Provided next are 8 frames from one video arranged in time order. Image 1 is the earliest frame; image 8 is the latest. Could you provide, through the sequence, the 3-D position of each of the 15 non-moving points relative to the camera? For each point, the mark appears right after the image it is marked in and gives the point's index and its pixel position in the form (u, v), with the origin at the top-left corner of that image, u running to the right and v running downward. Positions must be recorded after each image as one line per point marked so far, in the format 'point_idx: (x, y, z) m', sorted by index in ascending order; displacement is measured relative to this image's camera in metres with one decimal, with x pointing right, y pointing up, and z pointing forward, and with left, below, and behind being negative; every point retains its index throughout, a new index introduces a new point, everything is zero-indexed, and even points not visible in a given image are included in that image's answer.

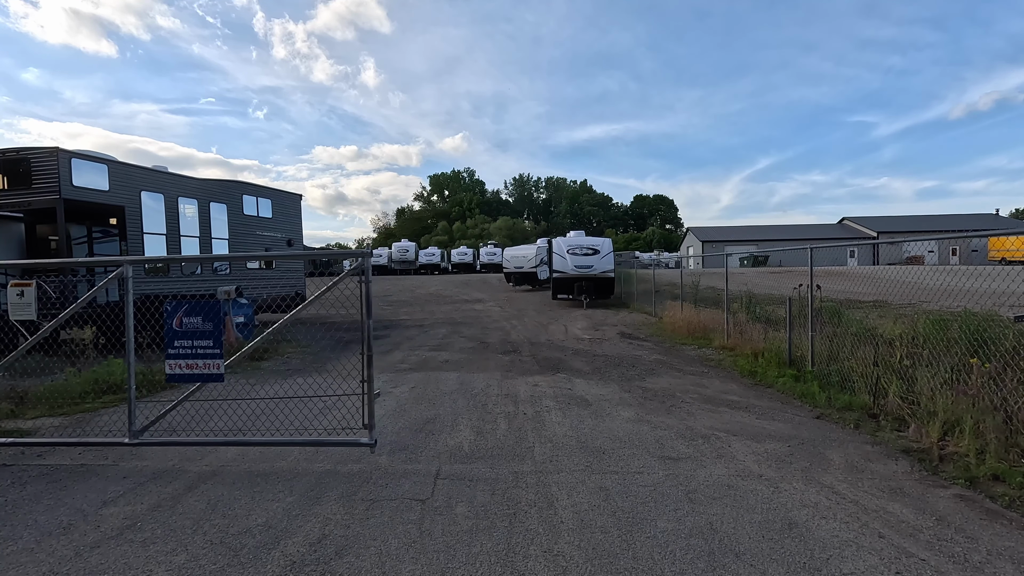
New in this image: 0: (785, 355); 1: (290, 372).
0: (+4.3, -1.0, +8.2) m
1: (-3.6, -1.4, +8.5) m
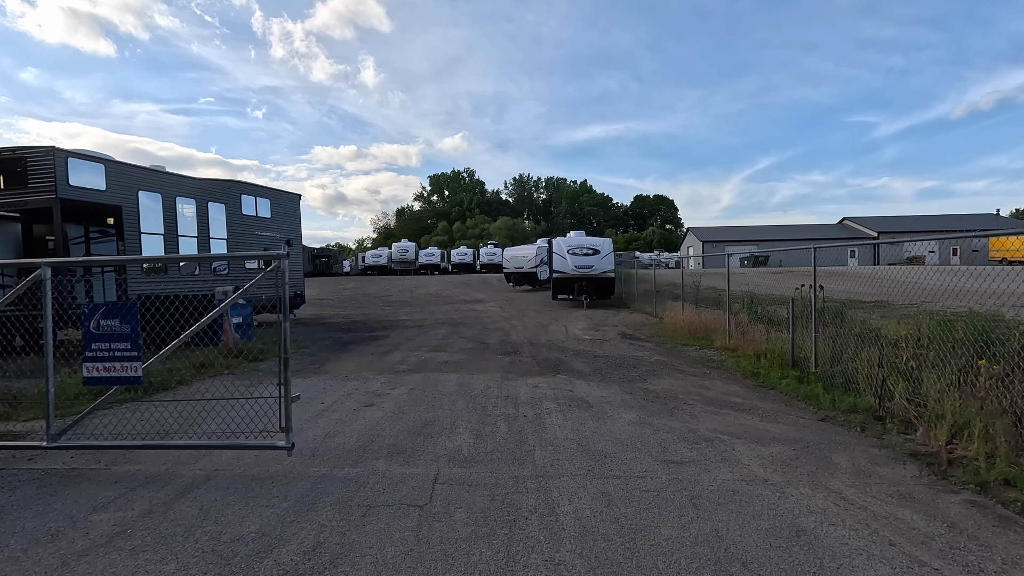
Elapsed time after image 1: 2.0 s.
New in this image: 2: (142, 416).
0: (+4.3, -1.1, +8.1) m
1: (-3.6, -1.4, +8.4) m
2: (-4.1, -1.4, +5.8) m
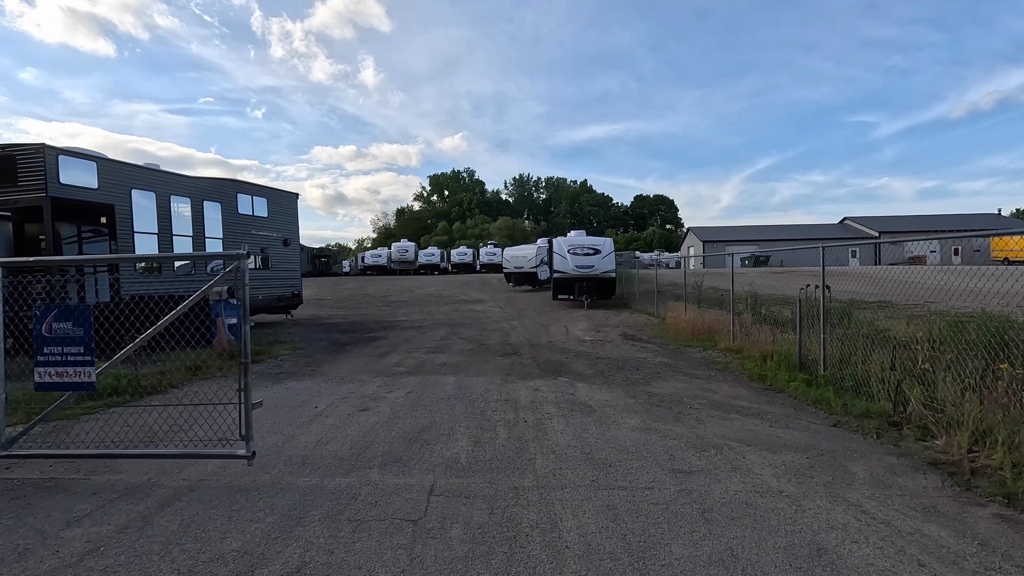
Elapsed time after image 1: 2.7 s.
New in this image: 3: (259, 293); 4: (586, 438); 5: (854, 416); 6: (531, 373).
0: (+4.3, -1.1, +7.9) m
1: (-3.6, -1.4, +8.2) m
2: (-4.1, -1.4, +5.6) m
3: (-7.5, -0.1, +15.5) m
4: (+0.7, -1.4, +5.0) m
5: (+3.6, -1.4, +5.6) m
6: (+0.3, -1.3, +8.2) m
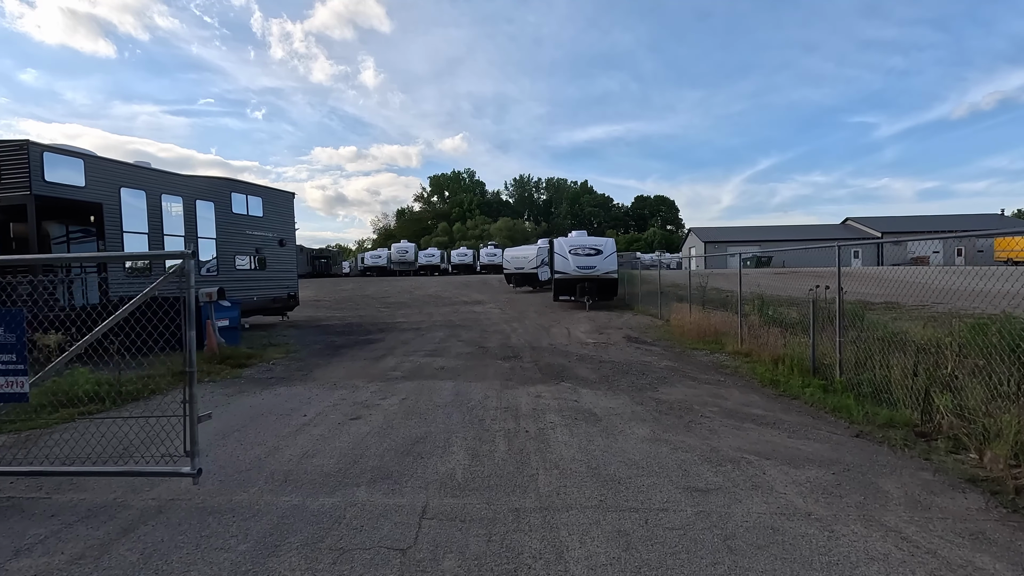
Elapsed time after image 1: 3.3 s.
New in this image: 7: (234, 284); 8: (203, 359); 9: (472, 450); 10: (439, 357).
0: (+4.3, -1.1, +7.6) m
1: (-3.6, -1.4, +7.8) m
2: (-4.1, -1.4, +5.3) m
3: (-7.5, -0.2, +15.2) m
4: (+0.7, -1.4, +4.6) m
5: (+3.7, -1.4, +5.3) m
6: (+0.3, -1.4, +7.9) m
7: (-7.7, +0.1, +14.5) m
8: (-5.3, -1.2, +9.0) m
9: (-0.4, -1.4, +4.6) m
10: (-1.4, -1.3, +10.0) m
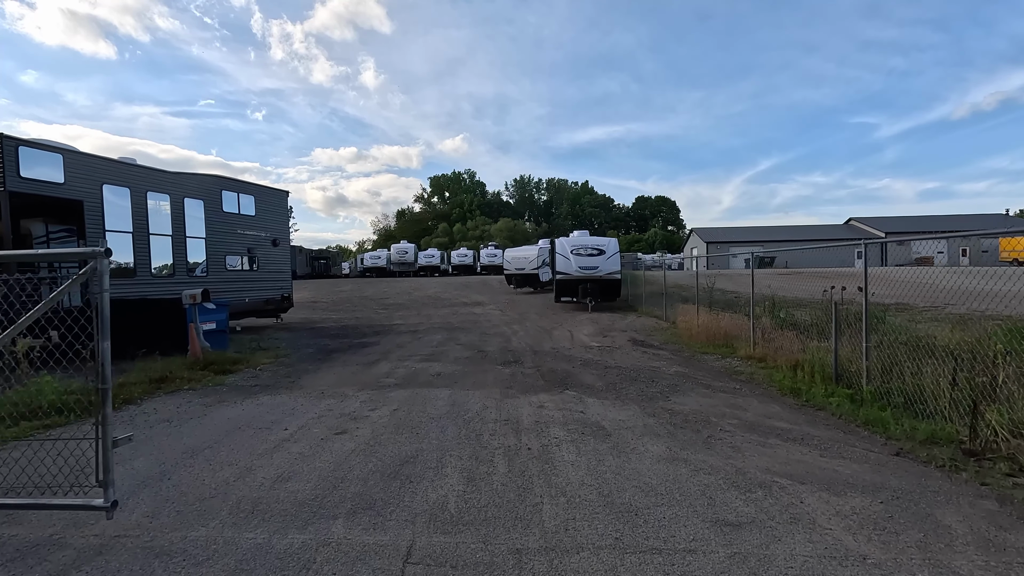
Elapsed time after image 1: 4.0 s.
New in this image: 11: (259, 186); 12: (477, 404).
0: (+4.3, -1.1, +7.1) m
1: (-3.6, -1.4, +7.3) m
2: (-4.1, -1.5, +4.8) m
3: (-7.5, -0.2, +14.7) m
4: (+0.7, -1.4, +4.1) m
5: (+3.7, -1.4, +4.7) m
6: (+0.3, -1.4, +7.4) m
7: (-7.7, +0.1, +14.0) m
8: (-5.3, -1.2, +8.5) m
9: (-0.3, -1.4, +4.1) m
10: (-1.4, -1.3, +9.5) m
11: (-7.3, +2.9, +15.2) m
12: (-0.4, -1.4, +6.3) m
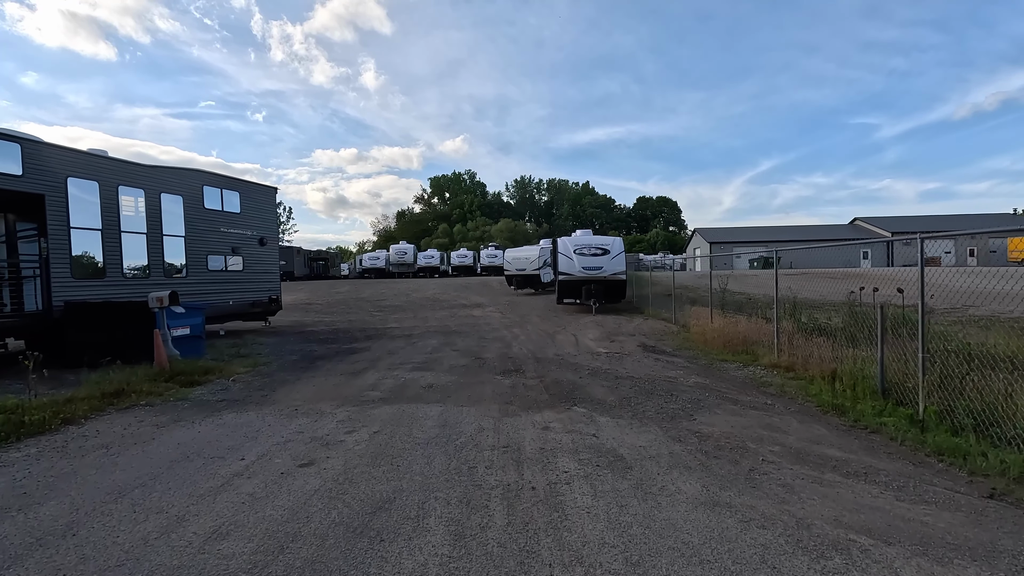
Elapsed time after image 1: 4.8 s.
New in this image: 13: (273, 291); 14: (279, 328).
0: (+4.3, -1.1, +6.2) m
1: (-3.6, -1.4, +6.5) m
2: (-4.1, -1.5, +3.9) m
3: (-7.5, -0.3, +13.8) m
4: (+0.7, -1.5, +3.2) m
5: (+3.7, -1.4, +3.9) m
6: (+0.3, -1.4, +6.5) m
7: (-7.7, 0.0, +13.1) m
8: (-5.3, -1.3, +7.6) m
9: (-0.3, -1.5, +3.2) m
10: (-1.4, -1.4, +8.6) m
11: (-7.3, +2.9, +14.4) m
12: (-0.4, -1.4, +5.5) m
13: (-7.1, -0.1, +15.6) m
14: (-7.1, -1.2, +16.0) m
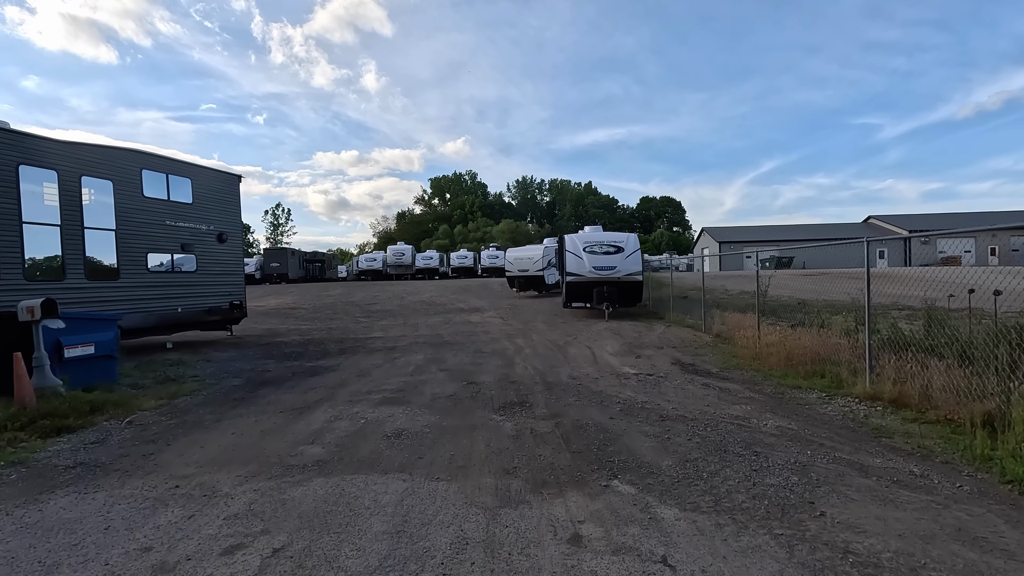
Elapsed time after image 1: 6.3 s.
0: (+4.3, -1.1, +3.9) m
1: (-3.5, -1.5, +4.2) m
2: (-4.1, -1.5, +1.6) m
3: (-7.4, -0.3, +11.5) m
4: (+0.7, -1.5, +0.9) m
5: (+3.7, -1.4, +1.6) m
6: (+0.3, -1.4, +4.2) m
7: (-7.6, -0.1, +10.8) m
8: (-5.3, -1.3, +5.3) m
9: (-0.3, -1.5, +0.9) m
10: (-1.3, -1.4, +6.3) m
11: (-7.3, +2.8, +12.1) m
12: (-0.4, -1.5, +3.2) m
13: (-7.0, -0.2, +13.3) m
14: (-7.0, -1.3, +13.7) m
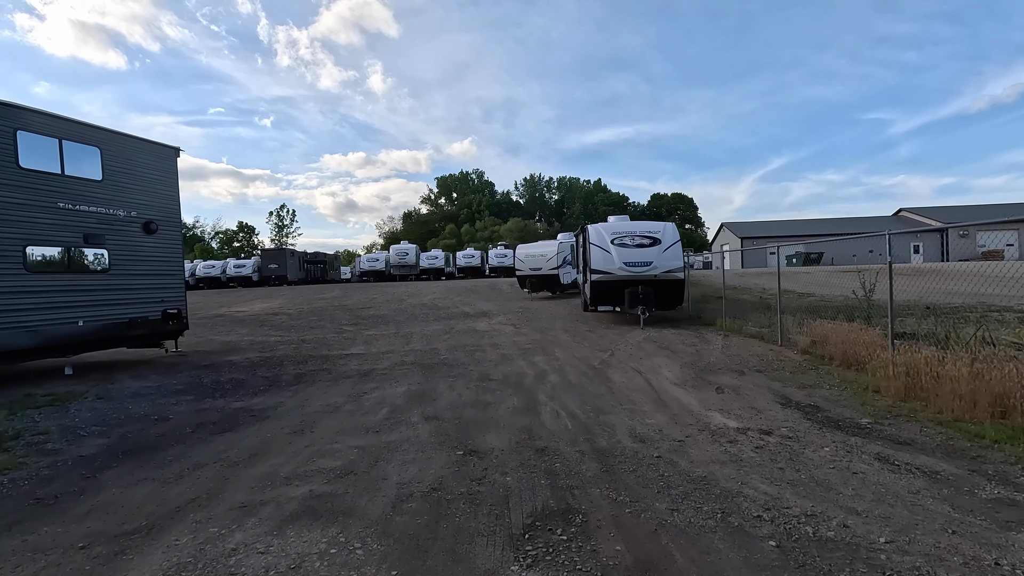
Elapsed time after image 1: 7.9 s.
0: (+4.5, -1.1, +0.6) m
1: (-3.3, -1.6, +1.1) m
2: (-3.9, -1.6, -1.5) m
3: (-7.1, -0.4, +8.5) m
4: (+0.9, -1.5, -2.3) m
5: (+3.8, -1.4, -1.7) m
6: (+0.5, -1.5, +1.0) m
7: (-7.3, -0.2, +7.8) m
8: (-5.0, -1.4, +2.3) m
9: (-0.2, -1.5, -2.2) m
10: (-1.1, -1.5, +3.2) m
11: (-7.0, +2.7, +9.1) m
12: (-0.2, -1.5, 0.0) m
13: (-6.7, -0.3, +10.3) m
14: (-6.7, -1.4, +10.6) m
